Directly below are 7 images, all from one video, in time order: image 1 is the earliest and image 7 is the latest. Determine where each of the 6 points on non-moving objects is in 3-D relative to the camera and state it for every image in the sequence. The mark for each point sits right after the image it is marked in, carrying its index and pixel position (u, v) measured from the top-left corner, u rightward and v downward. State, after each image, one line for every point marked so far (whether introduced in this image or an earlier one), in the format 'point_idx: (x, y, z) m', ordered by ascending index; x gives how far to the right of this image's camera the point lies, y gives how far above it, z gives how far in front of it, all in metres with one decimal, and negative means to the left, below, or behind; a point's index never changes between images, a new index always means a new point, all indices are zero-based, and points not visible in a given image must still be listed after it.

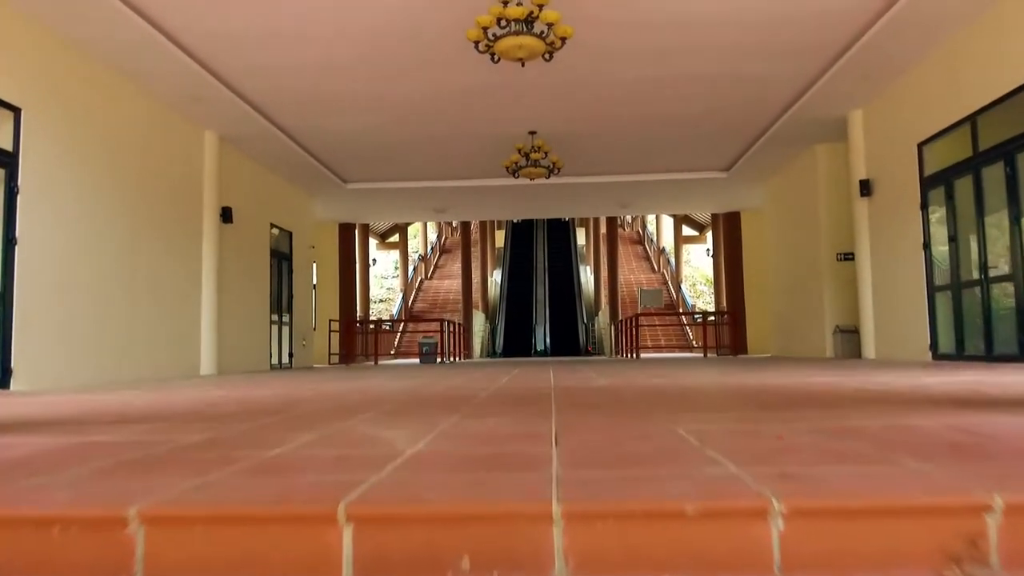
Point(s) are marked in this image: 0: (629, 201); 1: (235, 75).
0: (+1.8, +1.3, +12.3) m
1: (-2.4, +1.8, +6.8) m
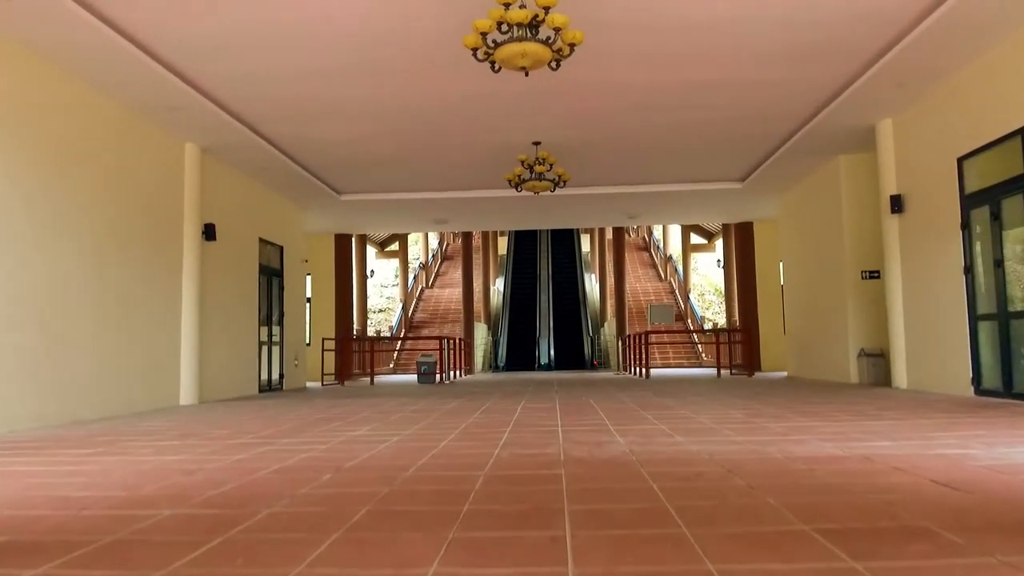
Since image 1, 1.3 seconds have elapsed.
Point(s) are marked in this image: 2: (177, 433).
0: (+1.9, +1.1, +11.8) m
1: (-2.4, +1.6, +6.3) m
2: (-2.0, -0.9, +4.6) m
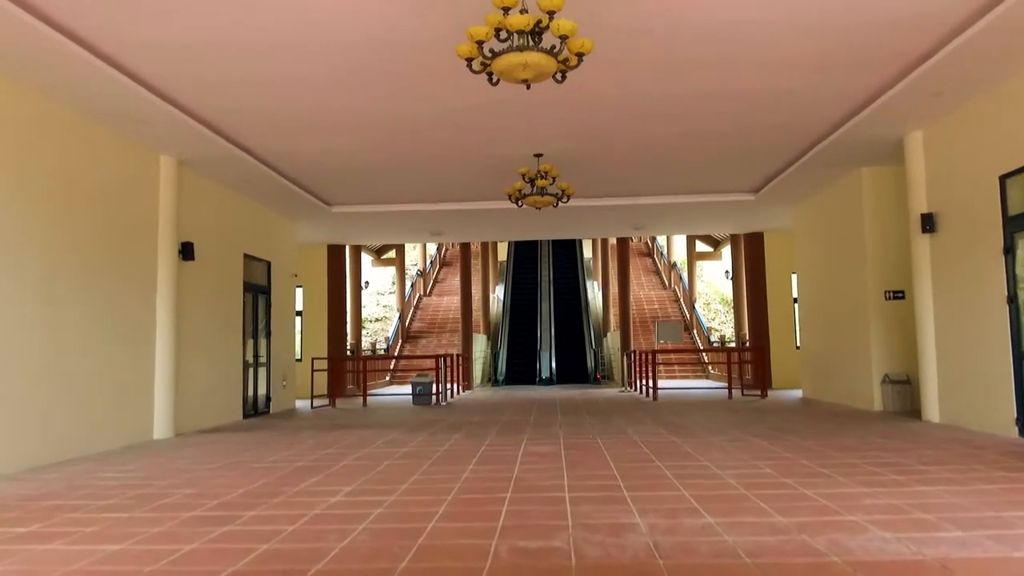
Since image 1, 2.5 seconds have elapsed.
0: (+1.9, +0.9, +11.3) m
1: (-2.4, +1.4, +5.8) m
2: (-2.0, -1.1, +4.1) m
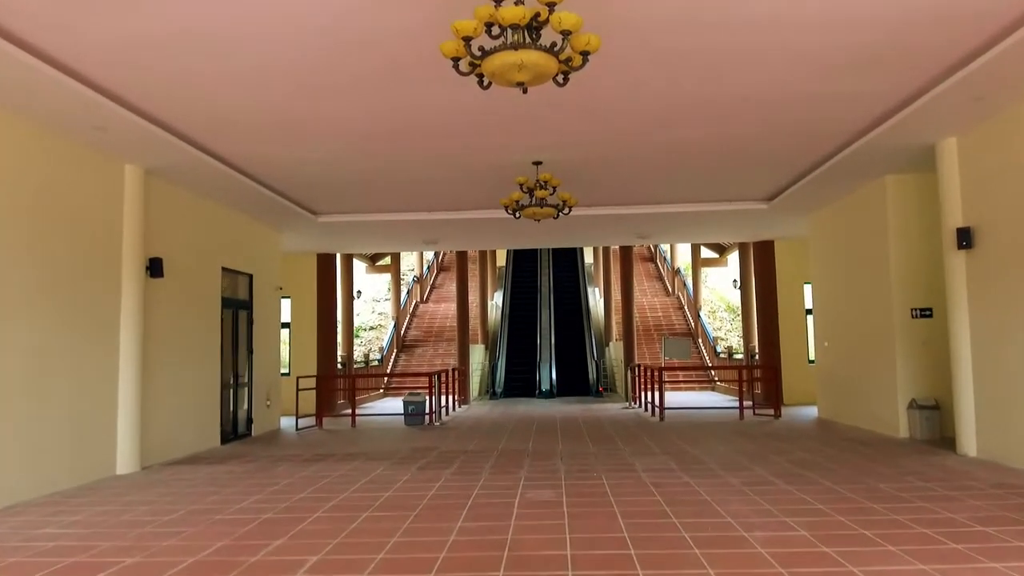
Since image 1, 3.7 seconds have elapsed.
0: (+1.9, +0.8, +10.7) m
1: (-2.4, +1.3, +5.2) m
2: (-2.0, -1.2, +3.5) m
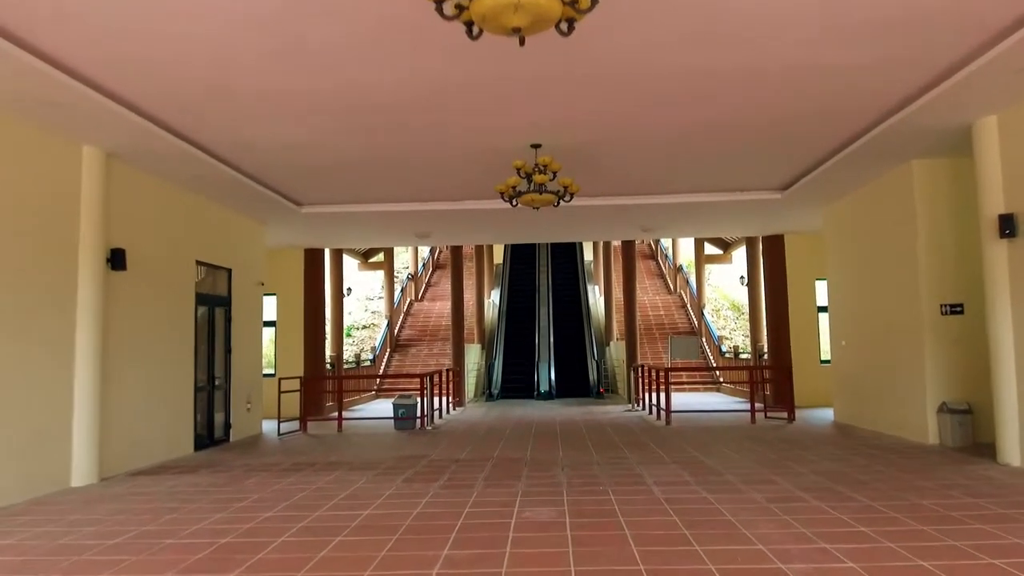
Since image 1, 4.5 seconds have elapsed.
0: (+1.8, +0.8, +10.2) m
1: (-2.4, +1.3, +4.6) m
2: (-2.0, -1.2, +3.0) m
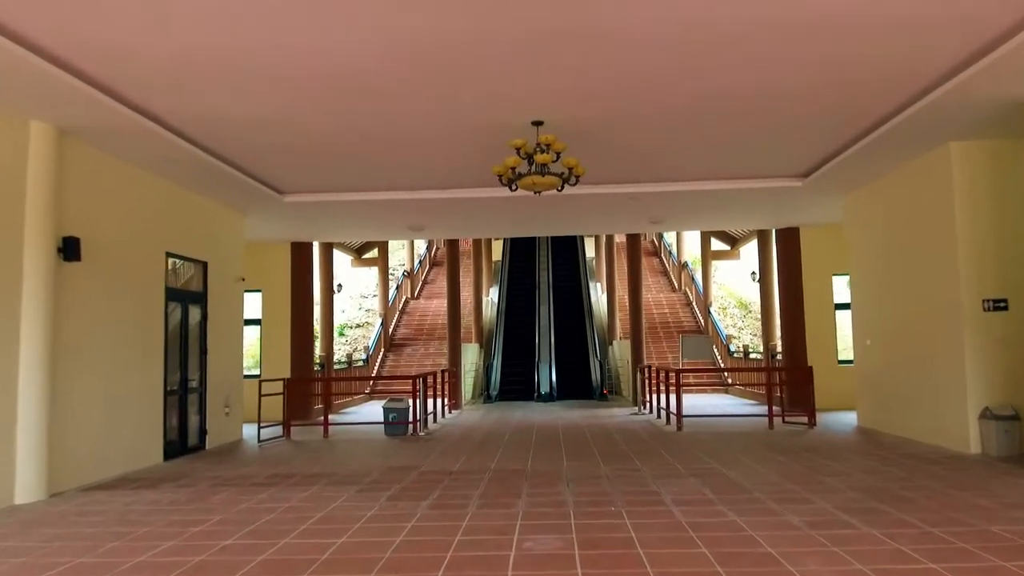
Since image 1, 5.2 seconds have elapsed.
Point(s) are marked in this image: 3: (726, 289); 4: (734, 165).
0: (+1.8, +0.9, +9.6) m
1: (-2.4, +1.4, +4.0) m
2: (-2.0, -1.1, +2.3) m
3: (+5.2, 0.0, +19.2) m
4: (+2.1, +1.1, +7.3) m
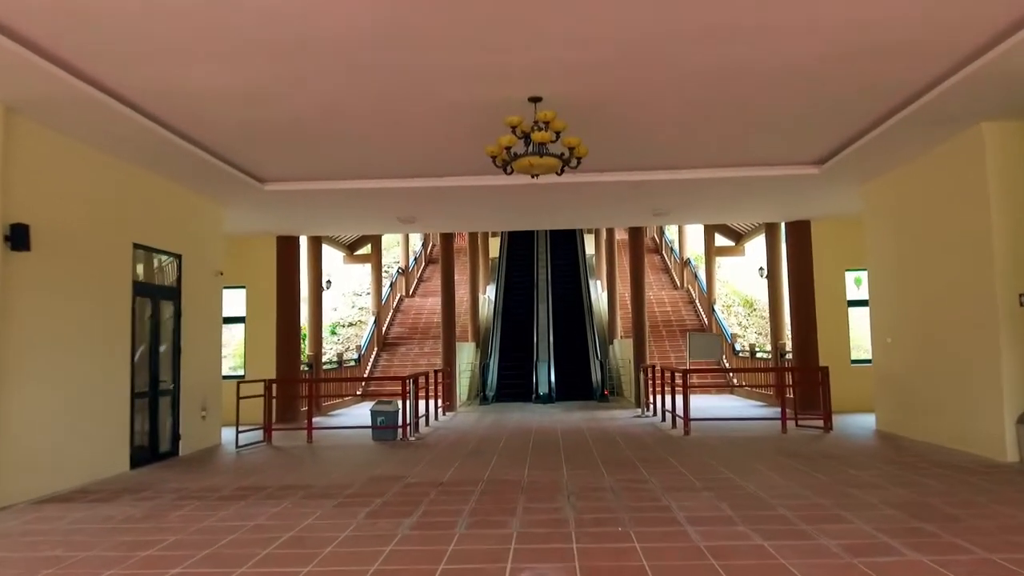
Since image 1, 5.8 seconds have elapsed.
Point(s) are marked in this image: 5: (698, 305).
0: (+1.8, +0.9, +9.1) m
1: (-2.5, +1.4, +3.5) m
2: (-2.0, -1.1, +1.8) m
3: (+5.1, 0.0, +18.7) m
4: (+2.0, +1.2, +6.8) m
5: (+3.5, -0.3, +14.9) m
